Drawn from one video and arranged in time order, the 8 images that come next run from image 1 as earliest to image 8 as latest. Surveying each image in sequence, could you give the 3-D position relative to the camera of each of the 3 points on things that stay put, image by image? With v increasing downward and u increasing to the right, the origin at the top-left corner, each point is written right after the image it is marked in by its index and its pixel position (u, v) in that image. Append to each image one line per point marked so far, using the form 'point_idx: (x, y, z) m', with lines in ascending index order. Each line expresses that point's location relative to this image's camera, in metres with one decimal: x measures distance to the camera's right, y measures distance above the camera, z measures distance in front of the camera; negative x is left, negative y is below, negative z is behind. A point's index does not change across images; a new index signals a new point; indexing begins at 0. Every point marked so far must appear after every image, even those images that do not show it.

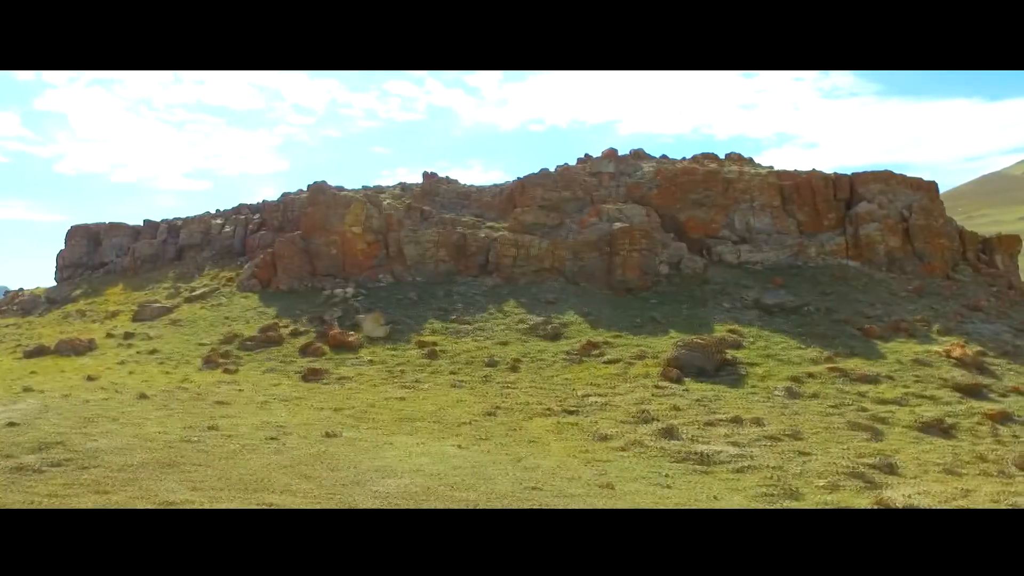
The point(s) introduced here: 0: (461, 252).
0: (-1.3, +0.9, +17.2) m
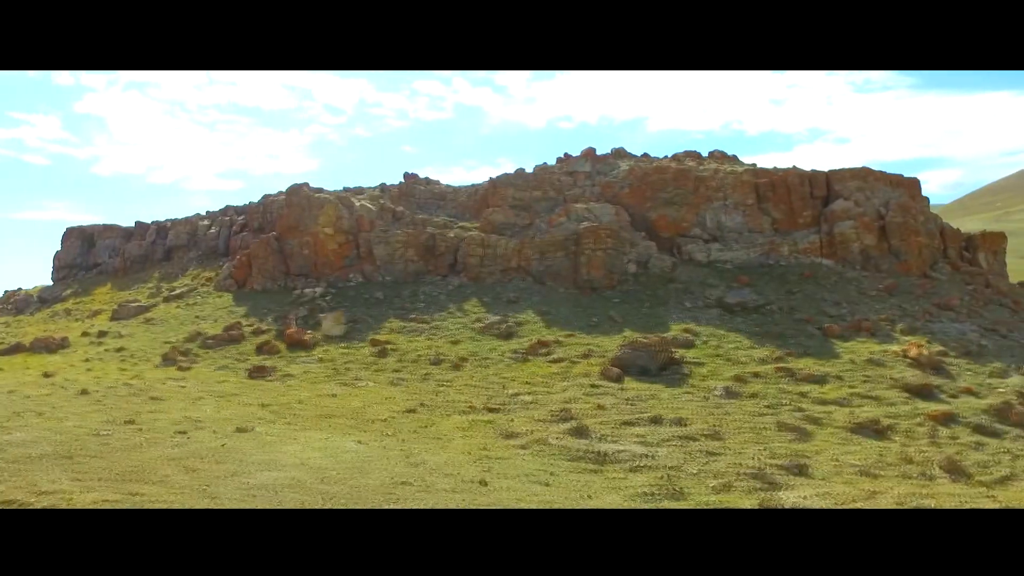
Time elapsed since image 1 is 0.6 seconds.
0: (-2.2, +1.0, +17.4) m
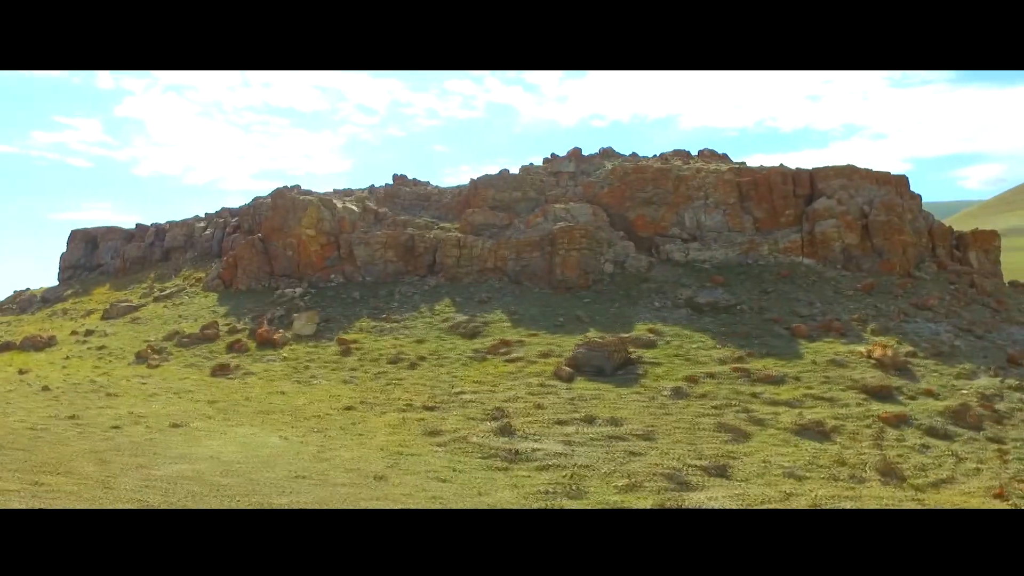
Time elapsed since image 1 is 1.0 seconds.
0: (-2.8, +1.0, +17.7) m
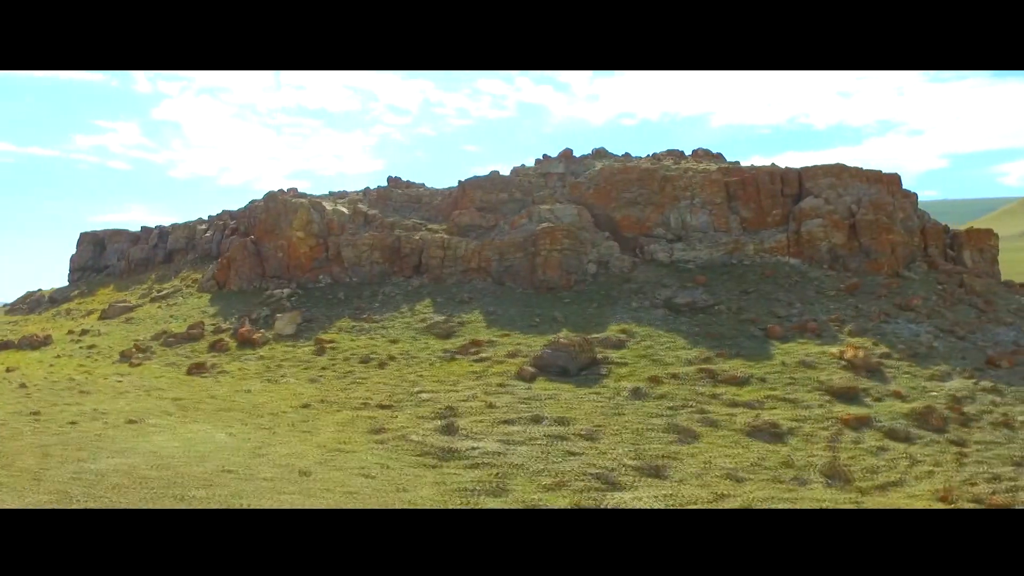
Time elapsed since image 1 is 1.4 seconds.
0: (-3.2, +0.9, +17.9) m
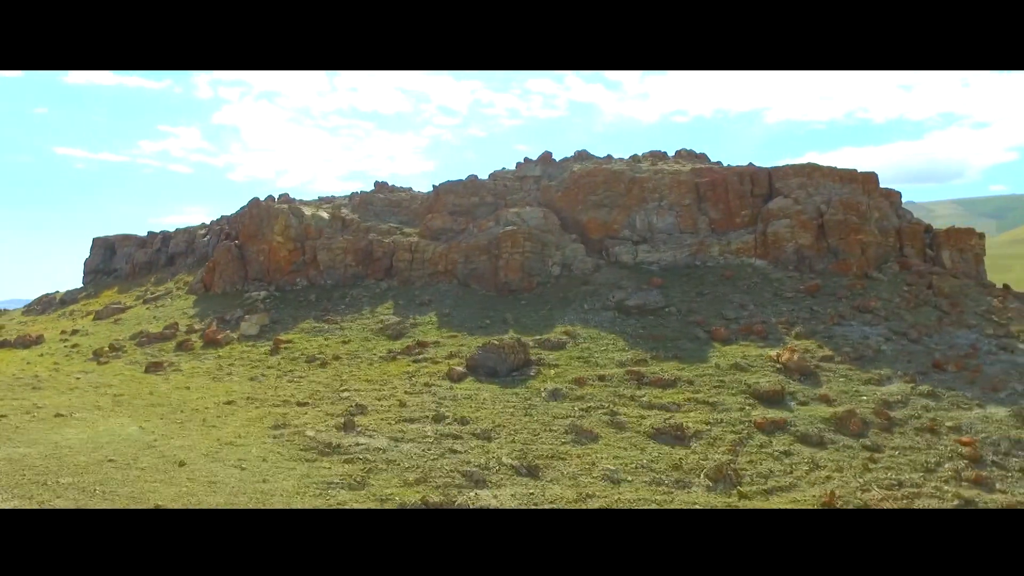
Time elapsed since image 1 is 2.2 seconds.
0: (-4.1, +0.9, +18.5) m
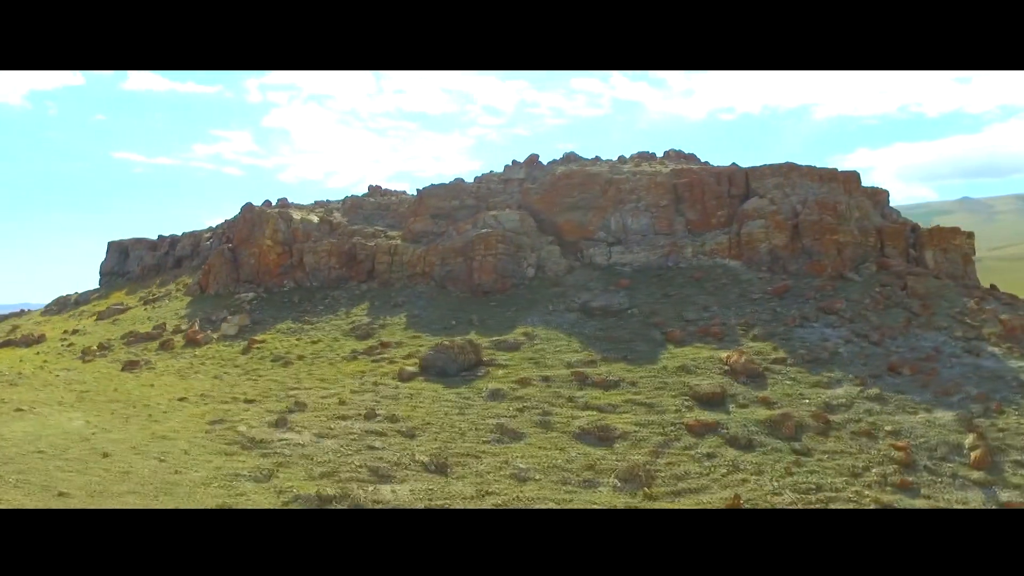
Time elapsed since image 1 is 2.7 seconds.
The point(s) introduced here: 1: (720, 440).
0: (-4.6, +0.8, +19.0) m
1: (+3.3, -2.4, +10.2) m
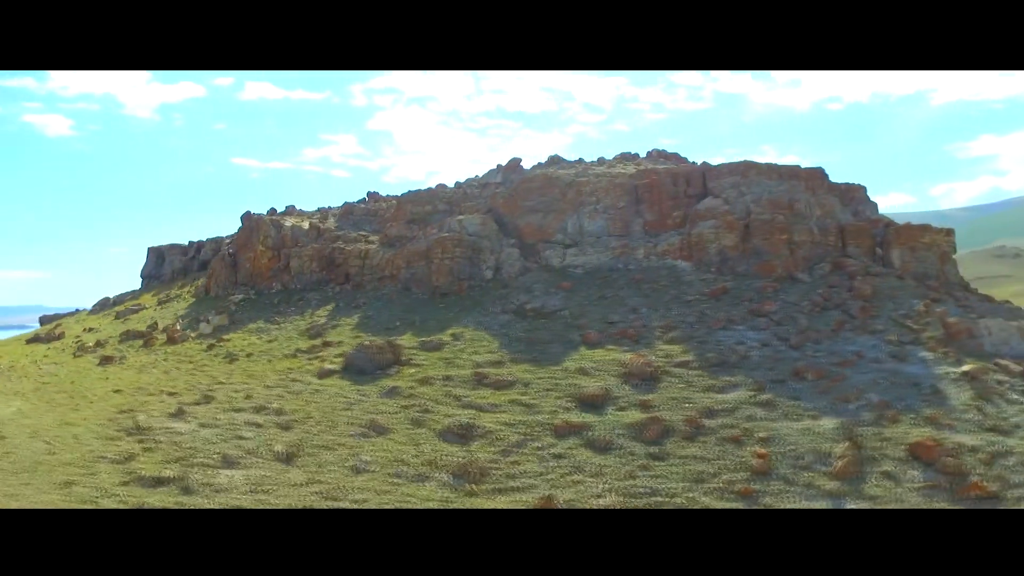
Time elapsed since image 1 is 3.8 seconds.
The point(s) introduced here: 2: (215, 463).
0: (-5.6, +0.8, +20.1) m
1: (+1.1, -2.4, +10.4) m
2: (-4.2, -2.5, +9.3) m
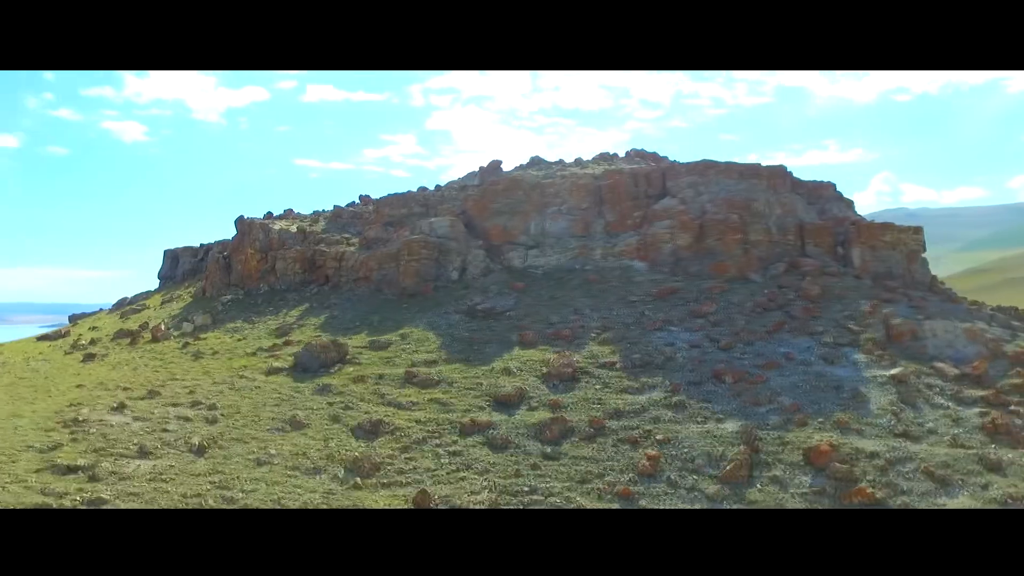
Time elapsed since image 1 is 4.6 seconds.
0: (-6.3, +0.7, +20.9) m
1: (-0.4, -2.5, +10.6) m
2: (-5.9, -2.5, +10.0) m
